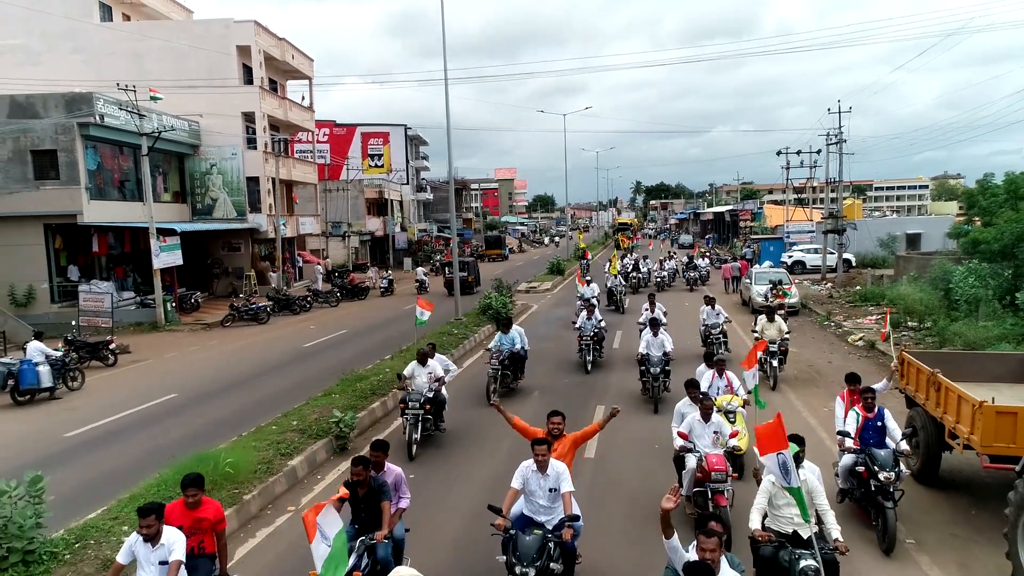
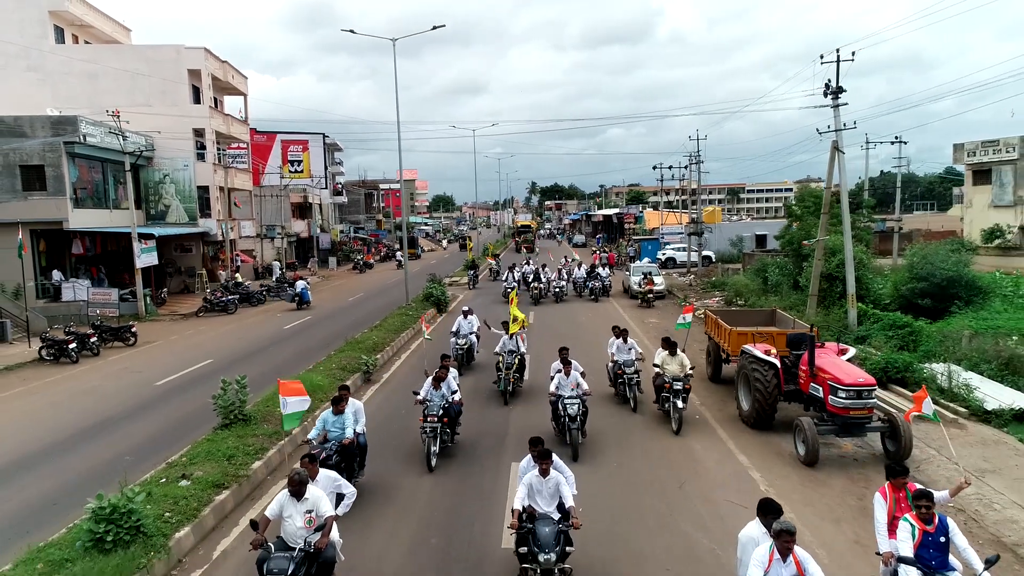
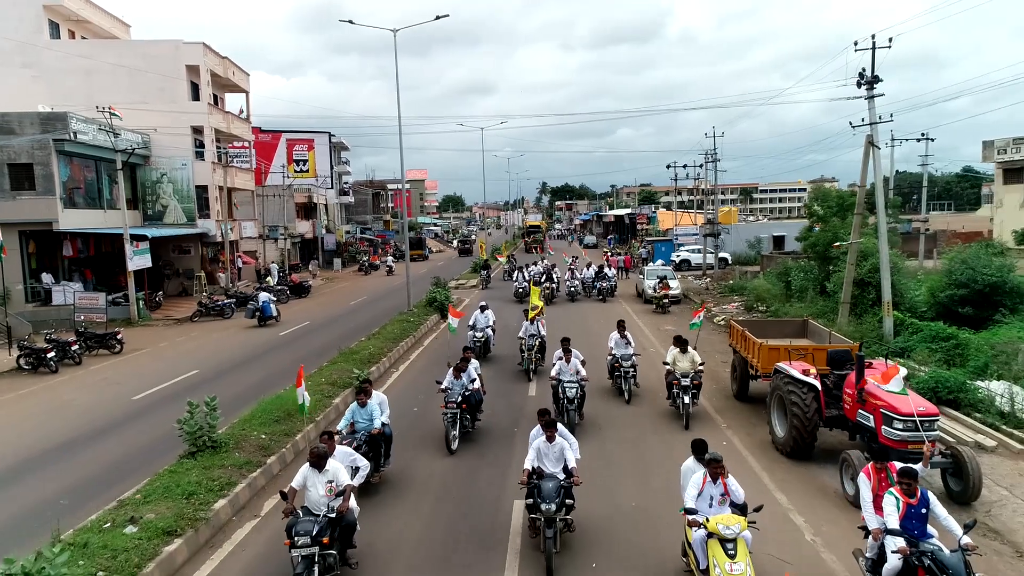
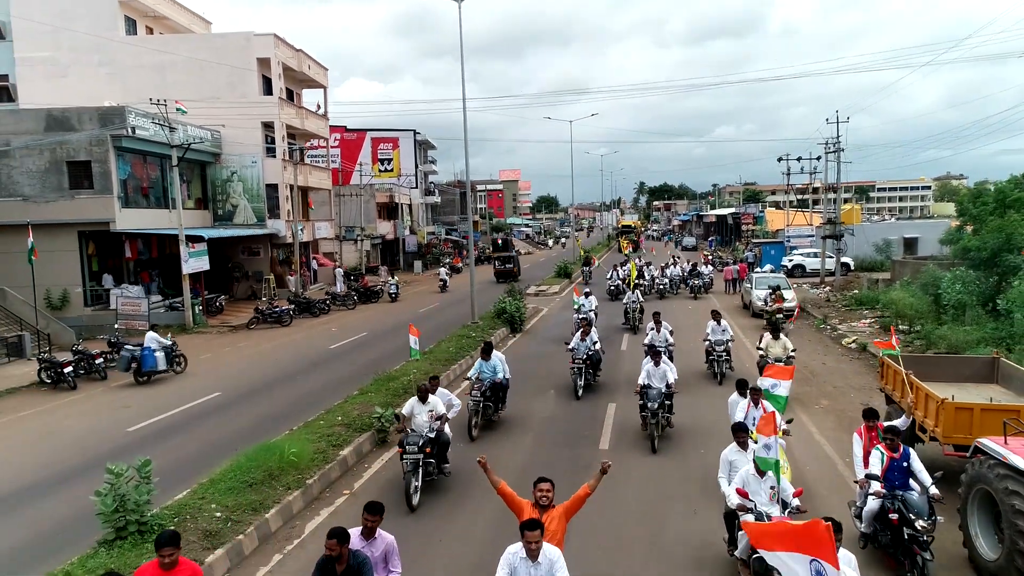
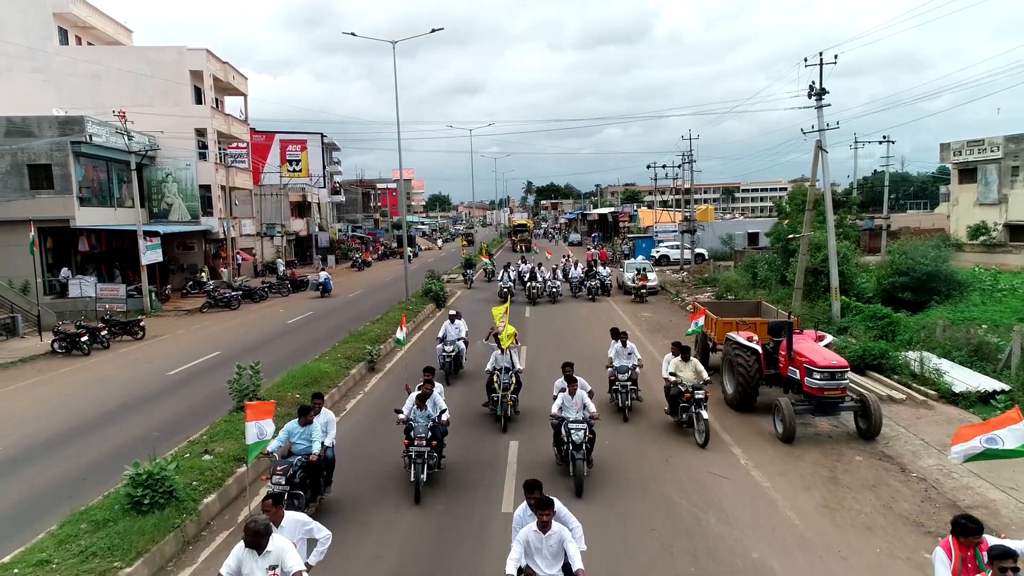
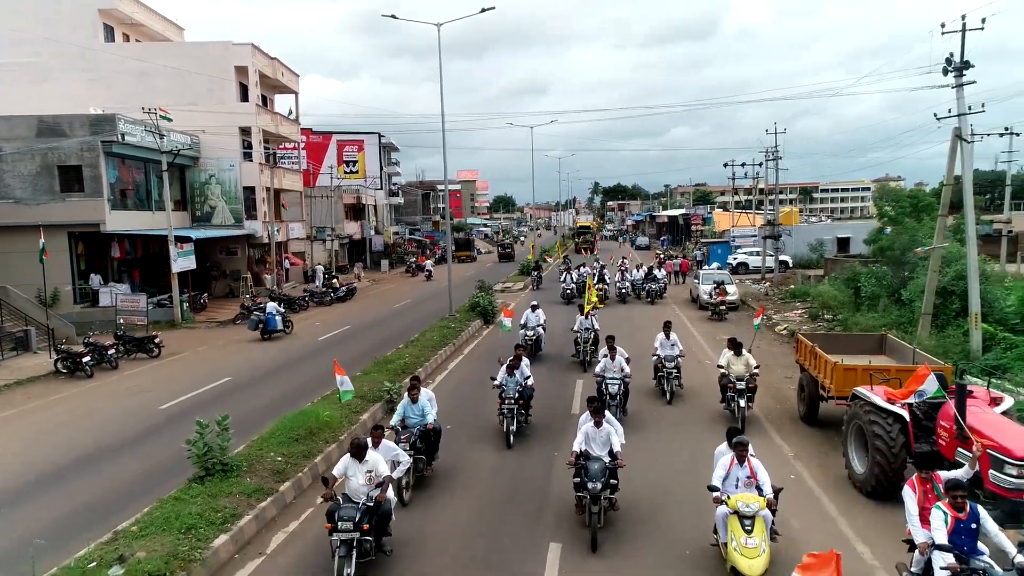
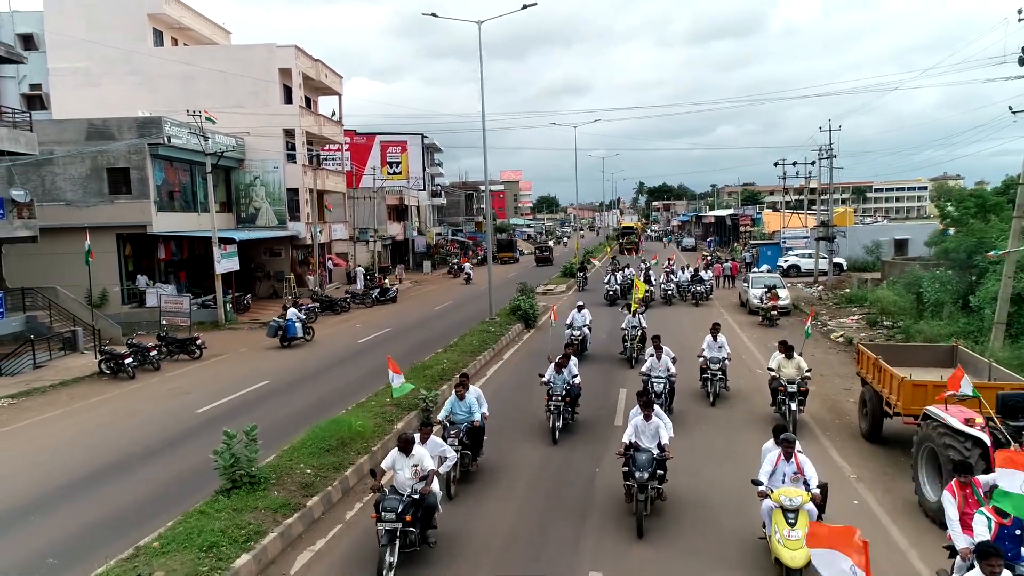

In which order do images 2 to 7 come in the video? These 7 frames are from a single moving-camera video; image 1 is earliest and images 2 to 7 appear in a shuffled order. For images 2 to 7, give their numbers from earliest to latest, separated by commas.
4, 7, 6, 3, 2, 5
